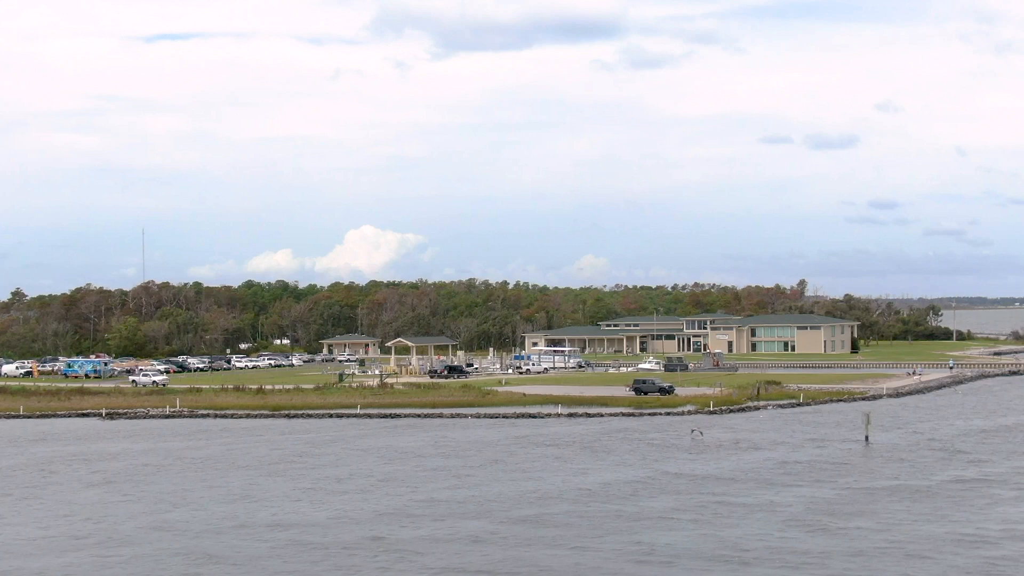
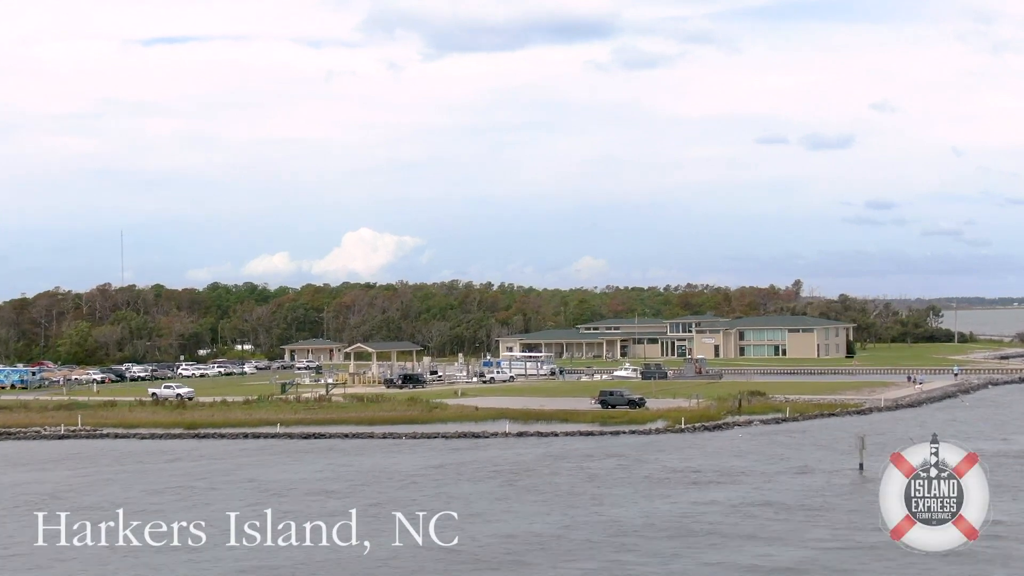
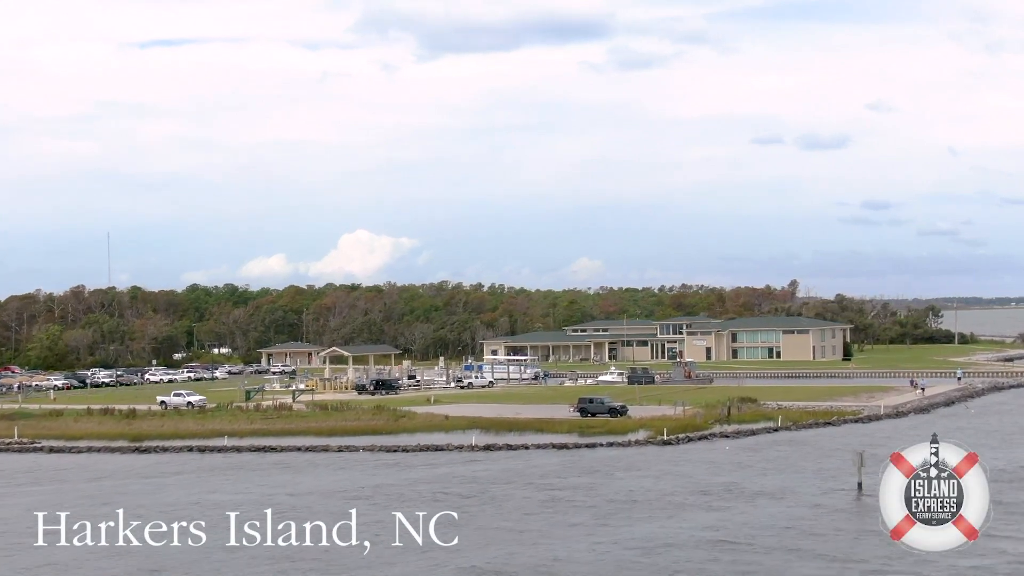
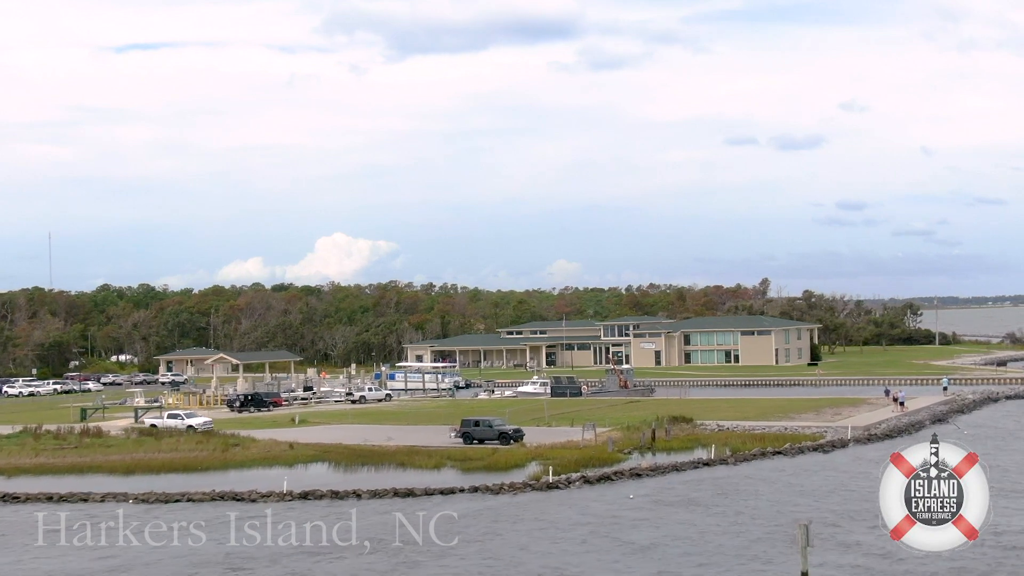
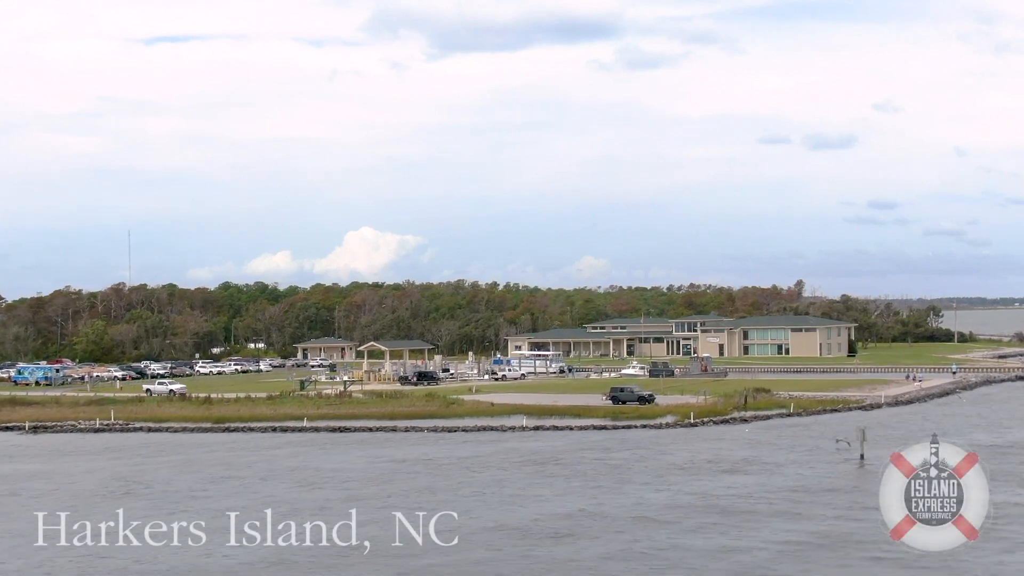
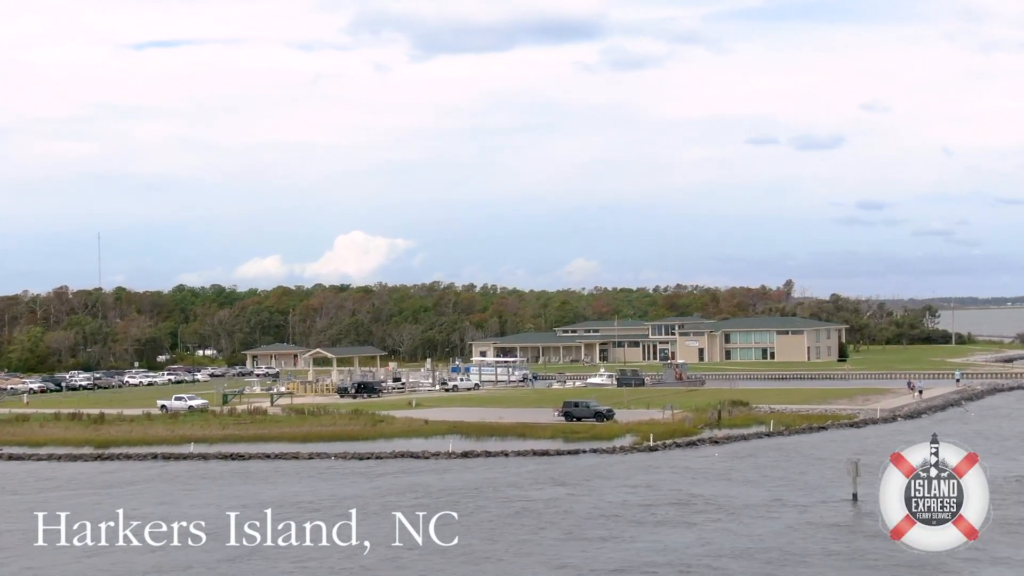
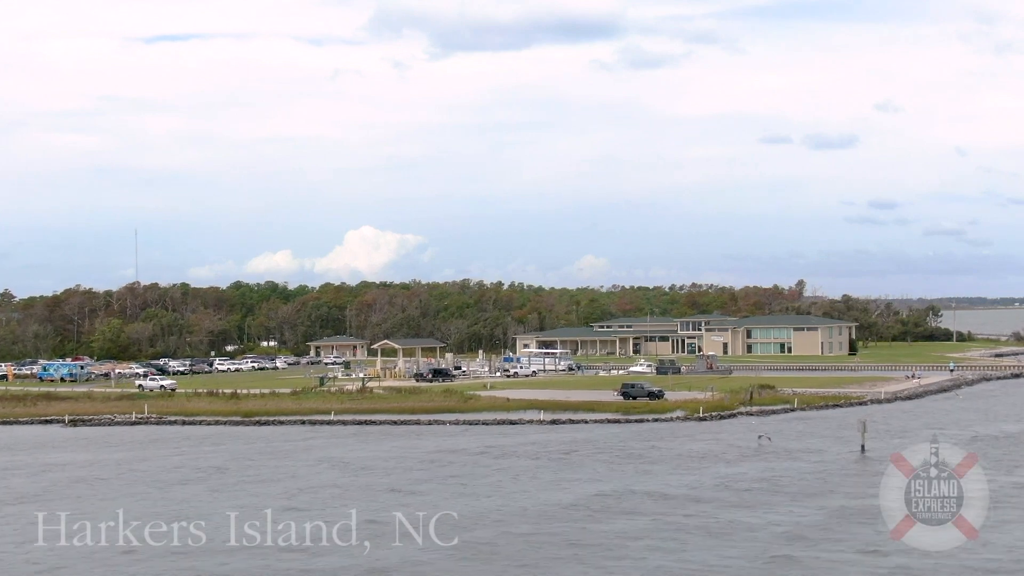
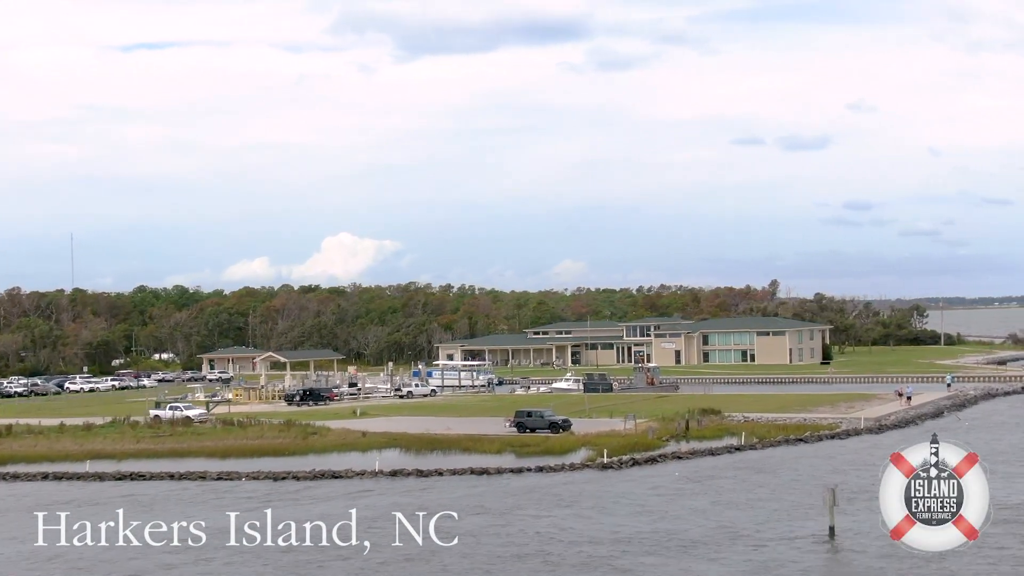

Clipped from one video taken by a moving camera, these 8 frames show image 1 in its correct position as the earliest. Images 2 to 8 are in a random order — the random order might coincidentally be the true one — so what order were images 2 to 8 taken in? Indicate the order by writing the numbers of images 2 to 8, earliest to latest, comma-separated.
7, 5, 2, 3, 6, 8, 4
